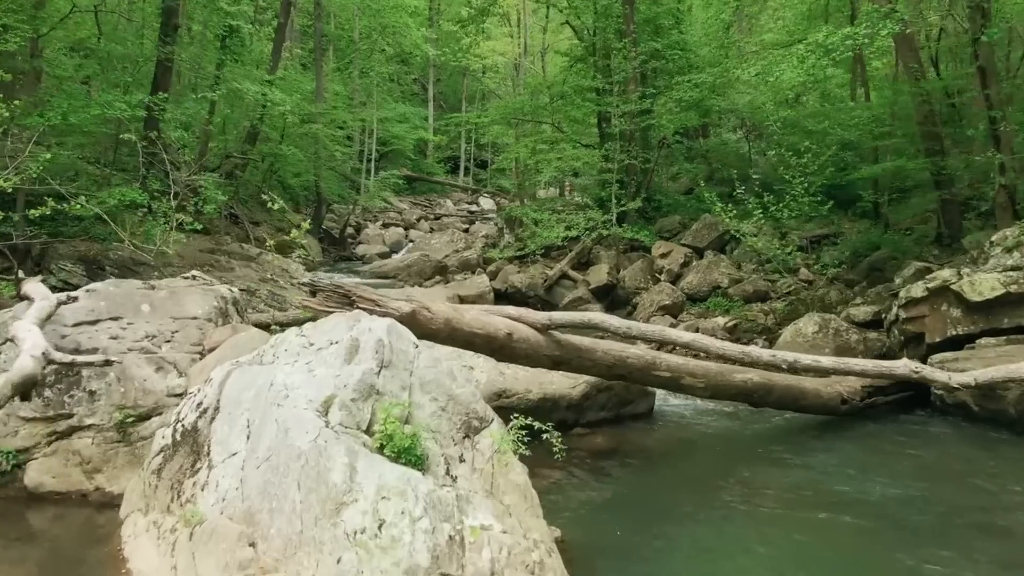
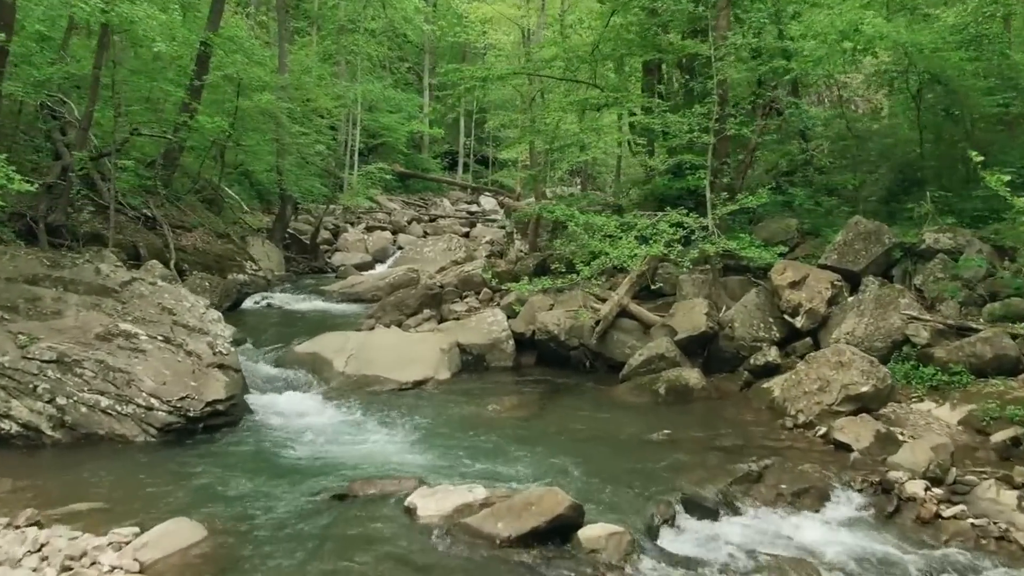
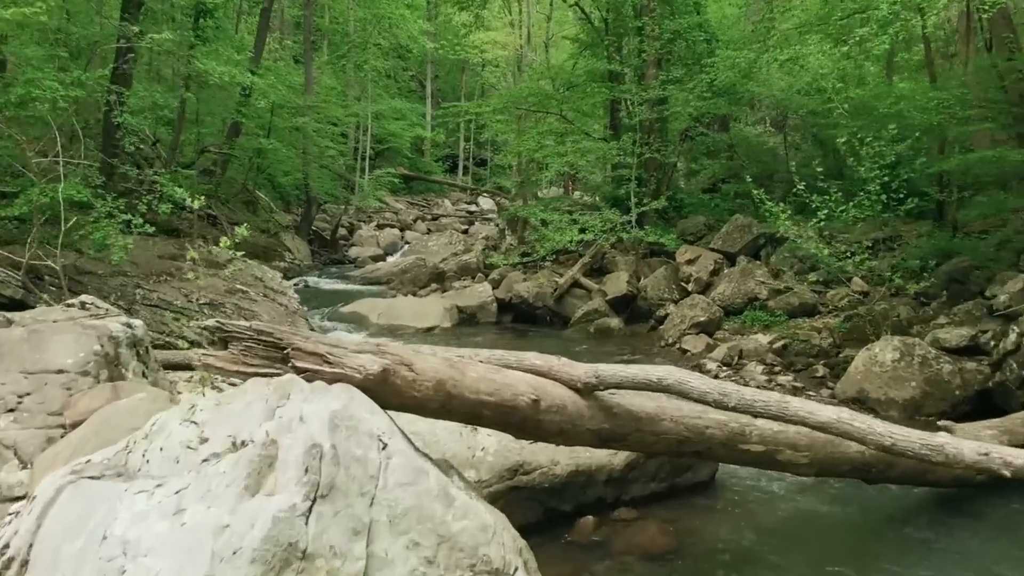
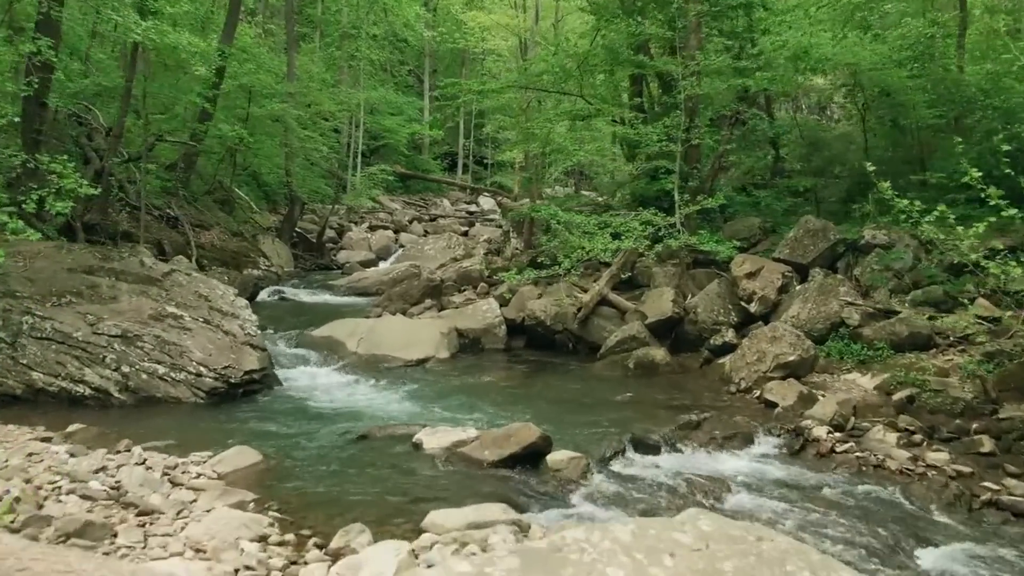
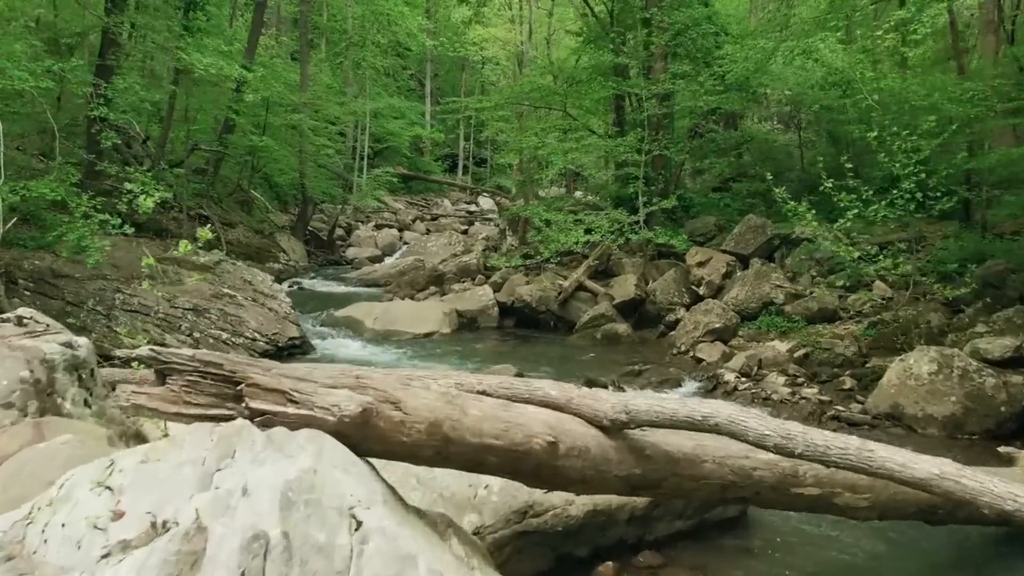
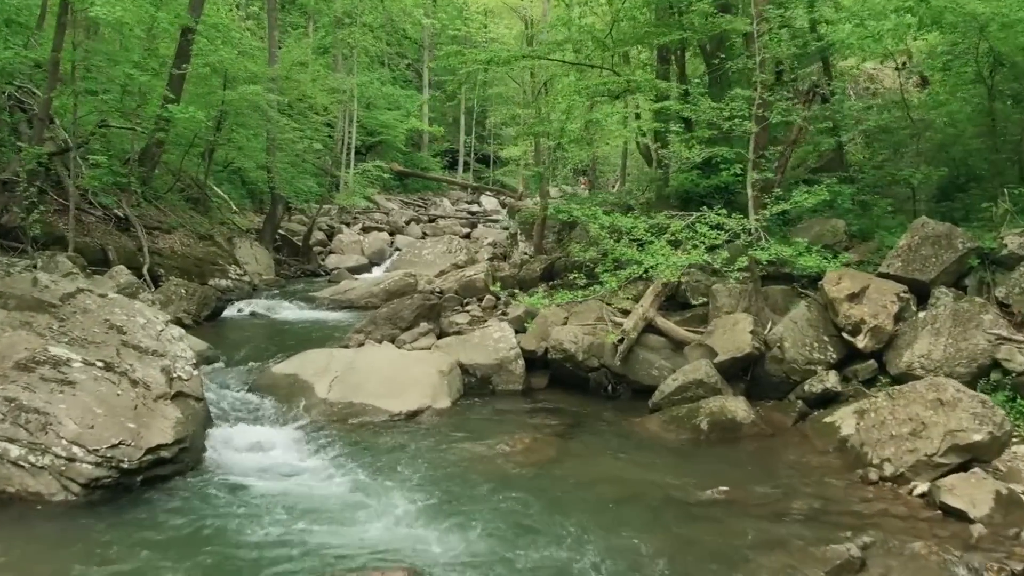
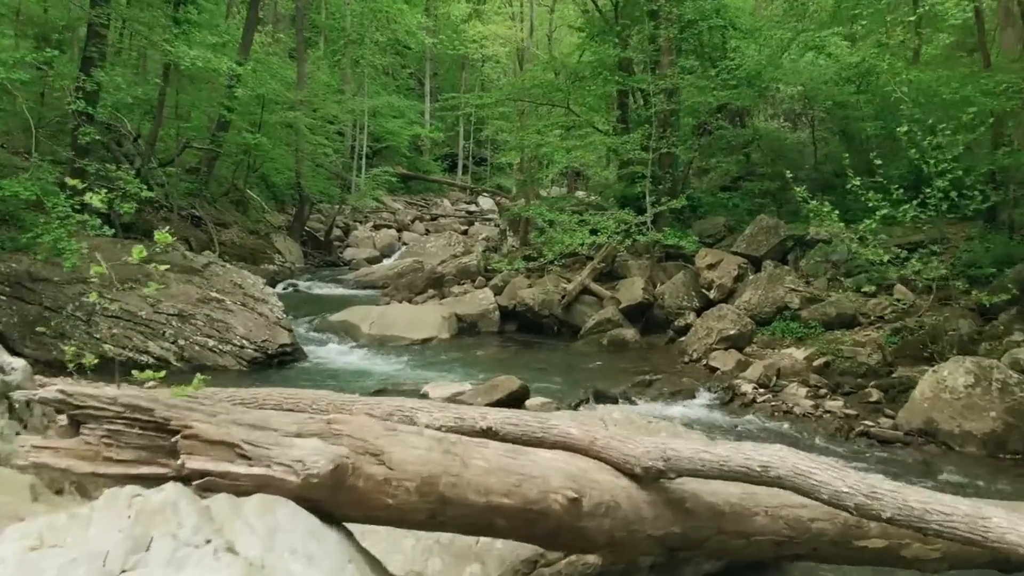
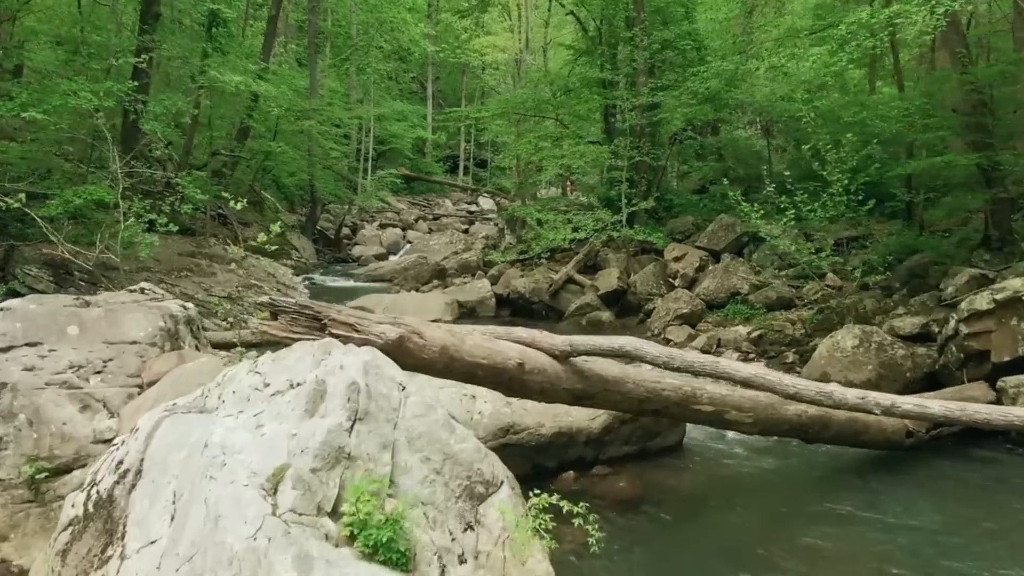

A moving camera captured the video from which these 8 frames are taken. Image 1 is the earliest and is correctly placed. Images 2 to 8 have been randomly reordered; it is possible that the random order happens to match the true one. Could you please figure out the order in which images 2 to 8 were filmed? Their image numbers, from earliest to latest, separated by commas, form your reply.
8, 3, 5, 7, 4, 2, 6
